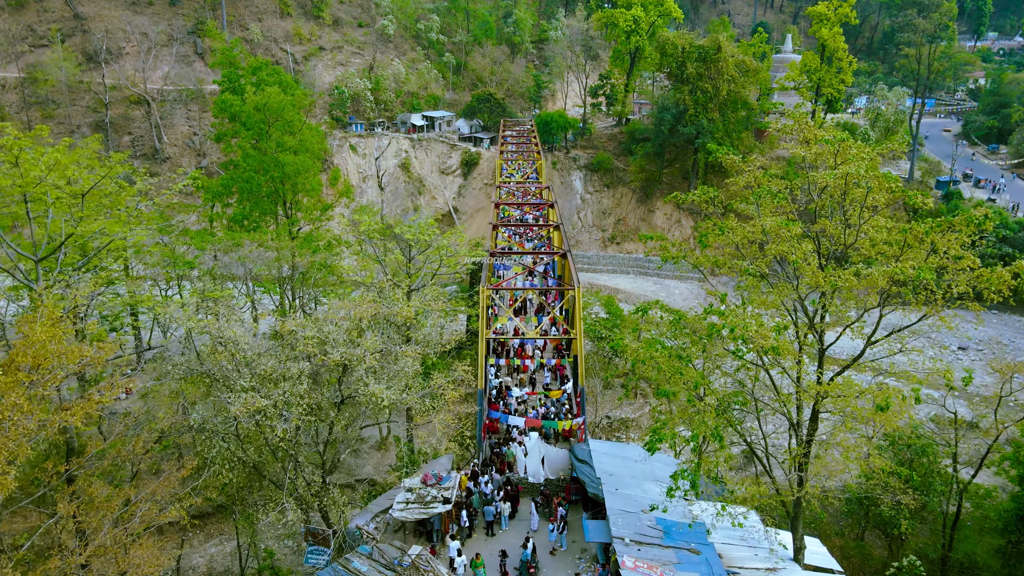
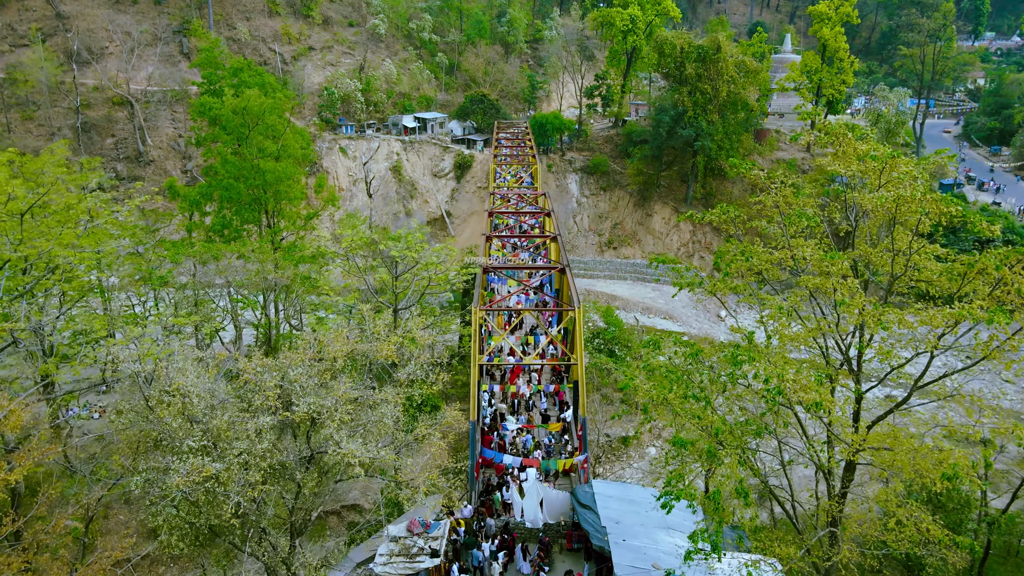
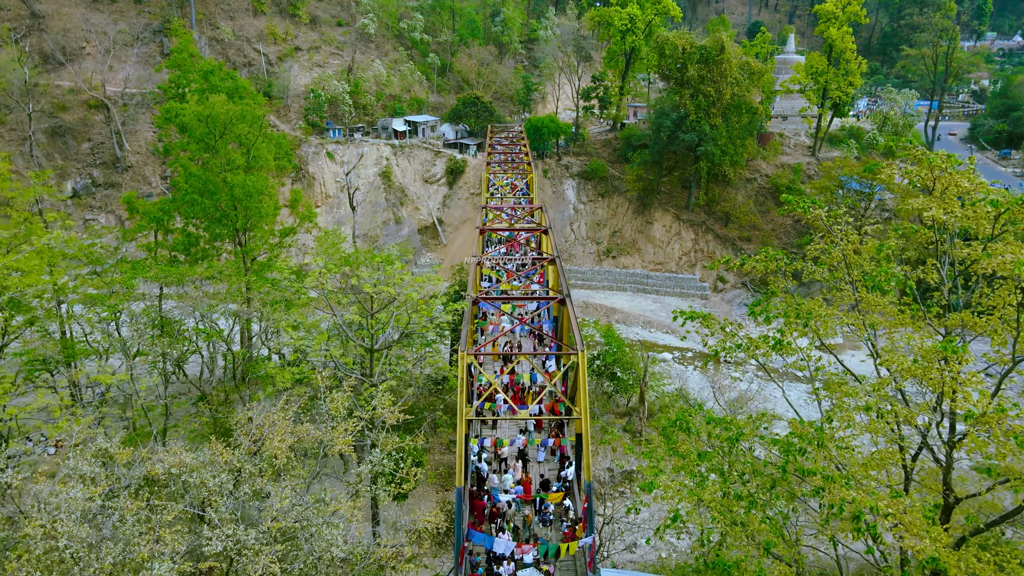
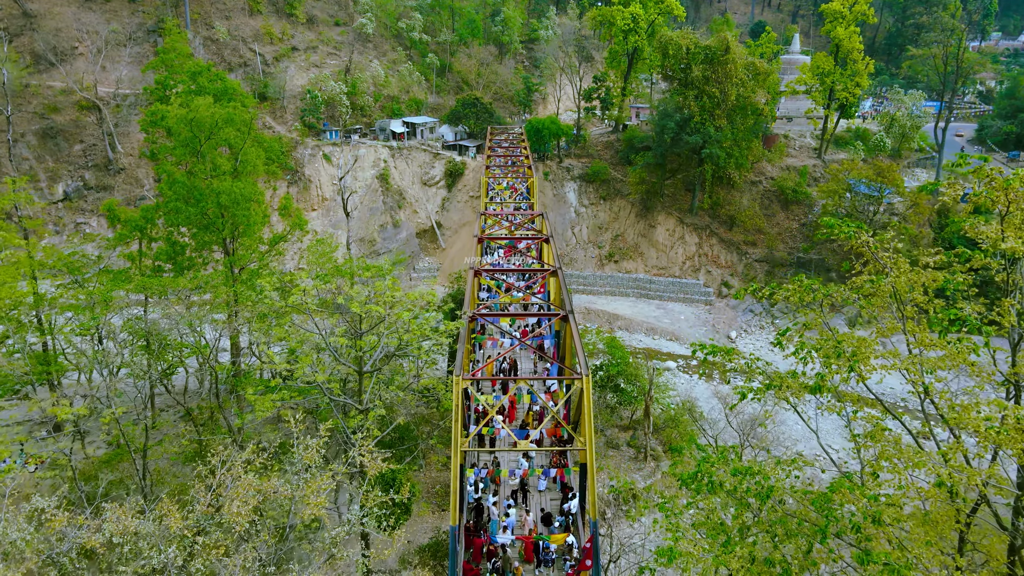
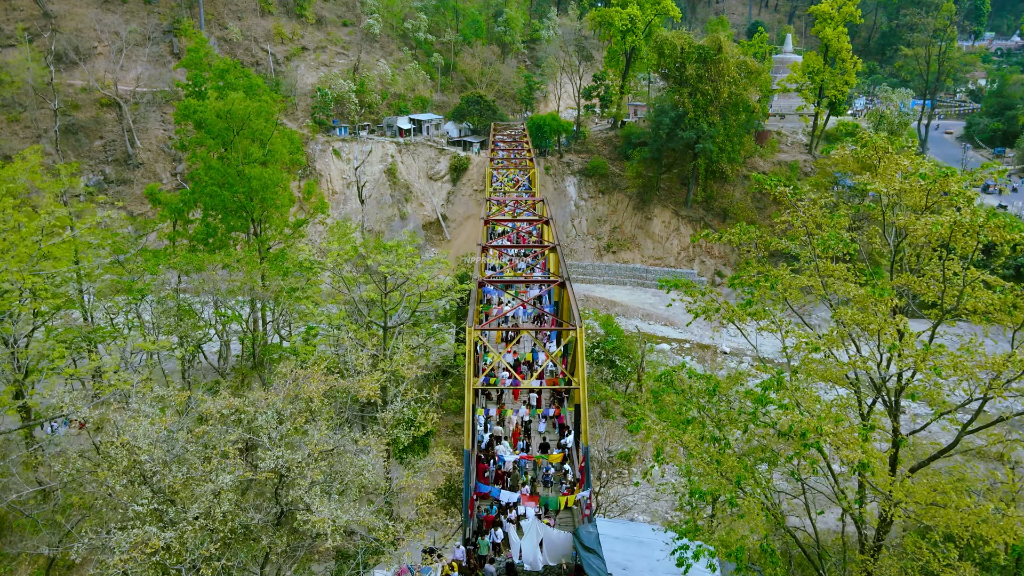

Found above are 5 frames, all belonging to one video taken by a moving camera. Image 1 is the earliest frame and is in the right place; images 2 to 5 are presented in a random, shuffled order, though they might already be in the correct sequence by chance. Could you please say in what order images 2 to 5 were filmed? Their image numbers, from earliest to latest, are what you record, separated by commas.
2, 5, 3, 4
